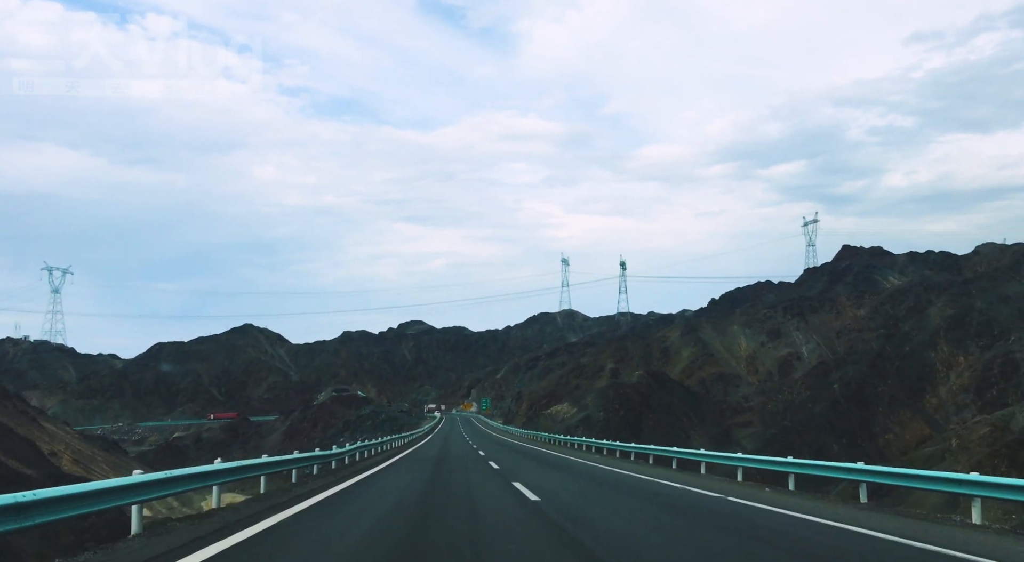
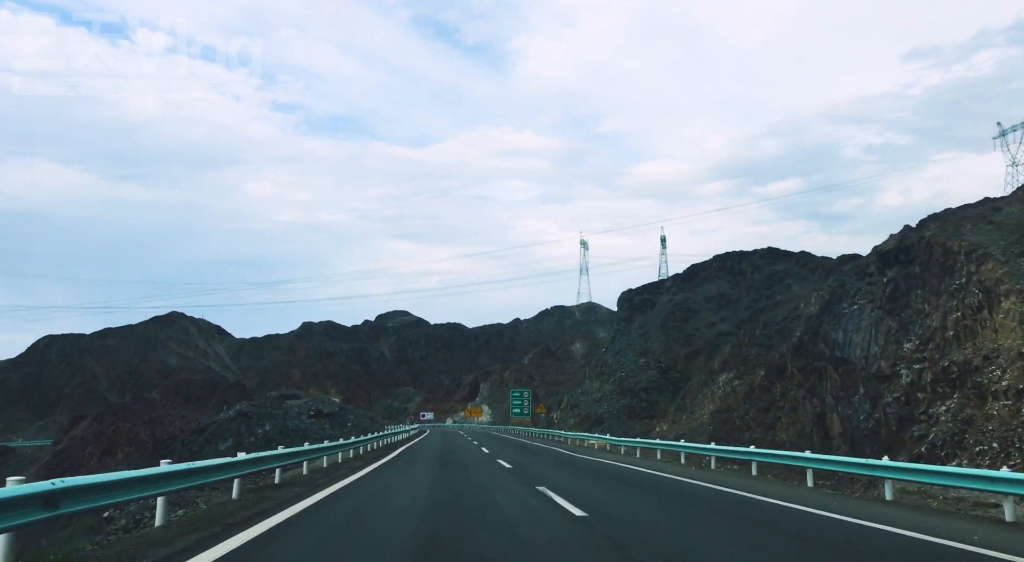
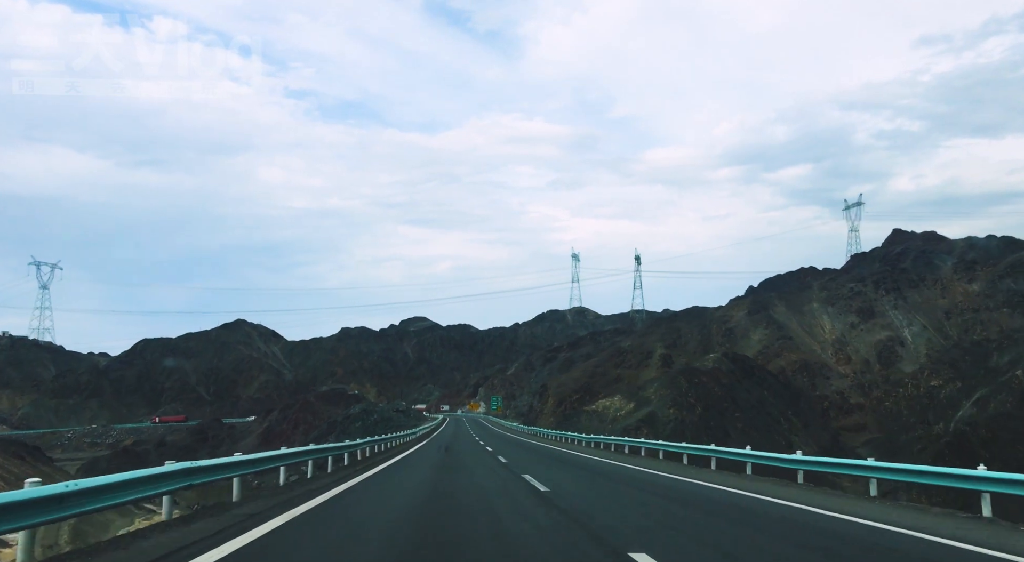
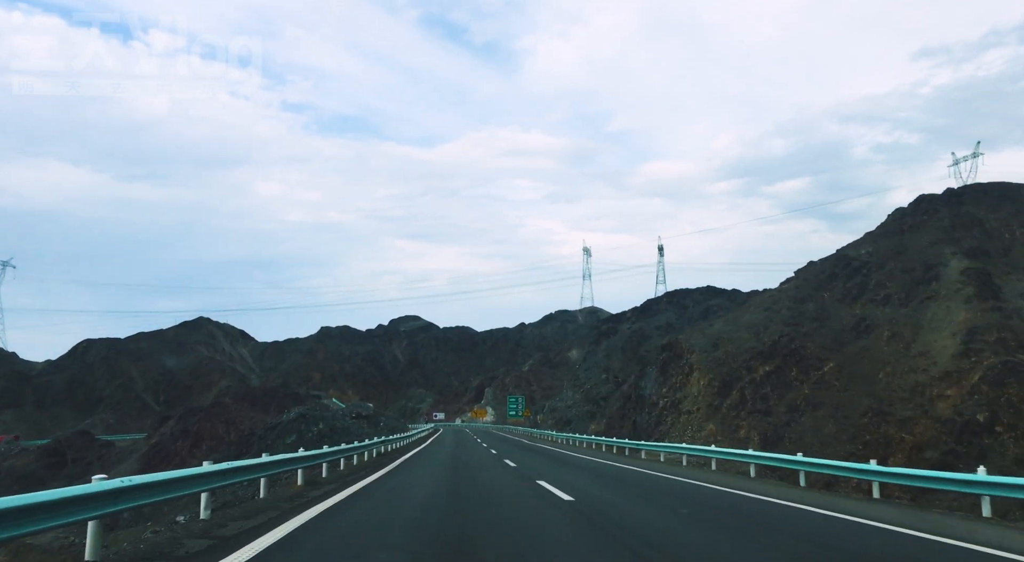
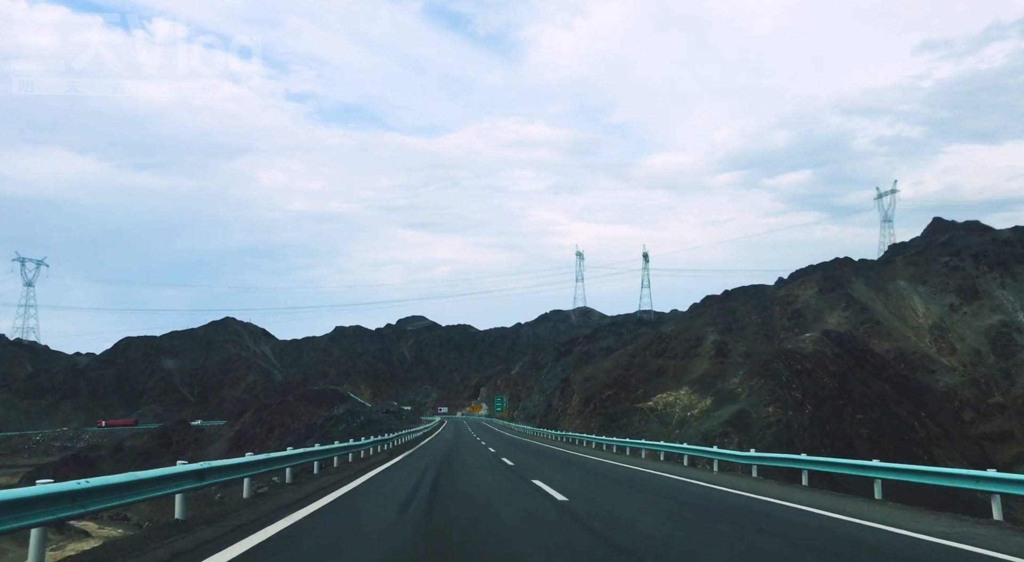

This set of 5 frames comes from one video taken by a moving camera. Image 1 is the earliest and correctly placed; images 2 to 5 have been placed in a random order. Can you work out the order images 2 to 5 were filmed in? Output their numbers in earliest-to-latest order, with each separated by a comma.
3, 5, 4, 2
